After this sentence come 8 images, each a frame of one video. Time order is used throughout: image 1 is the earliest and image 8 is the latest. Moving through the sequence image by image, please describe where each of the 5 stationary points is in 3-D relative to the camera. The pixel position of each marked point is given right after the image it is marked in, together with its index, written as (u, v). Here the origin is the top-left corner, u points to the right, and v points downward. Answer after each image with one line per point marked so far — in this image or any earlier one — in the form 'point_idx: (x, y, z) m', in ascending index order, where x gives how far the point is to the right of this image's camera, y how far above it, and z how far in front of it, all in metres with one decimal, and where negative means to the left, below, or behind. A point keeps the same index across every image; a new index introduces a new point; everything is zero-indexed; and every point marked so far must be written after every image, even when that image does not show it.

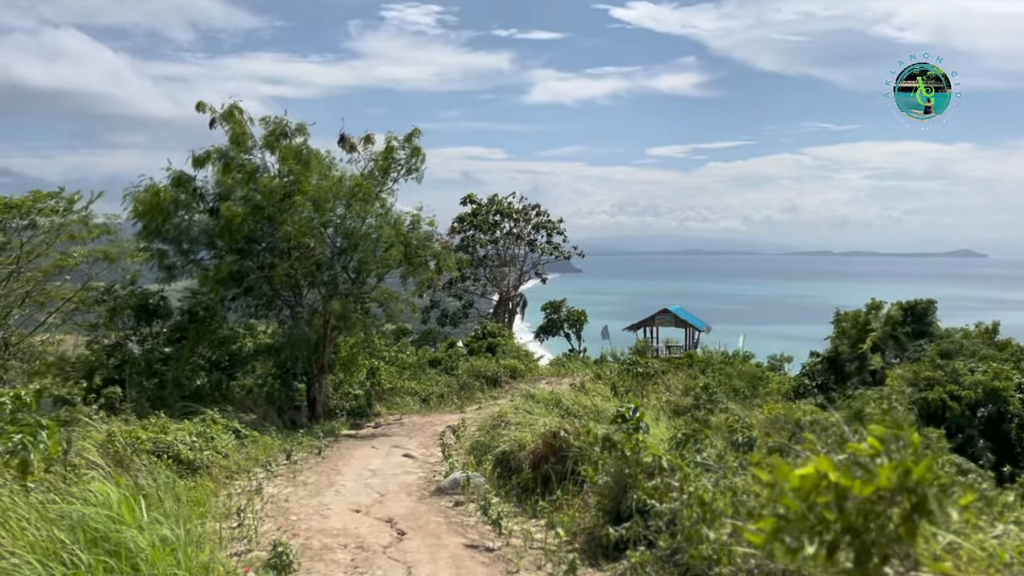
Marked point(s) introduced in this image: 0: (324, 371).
0: (-2.9, -1.3, +14.2) m
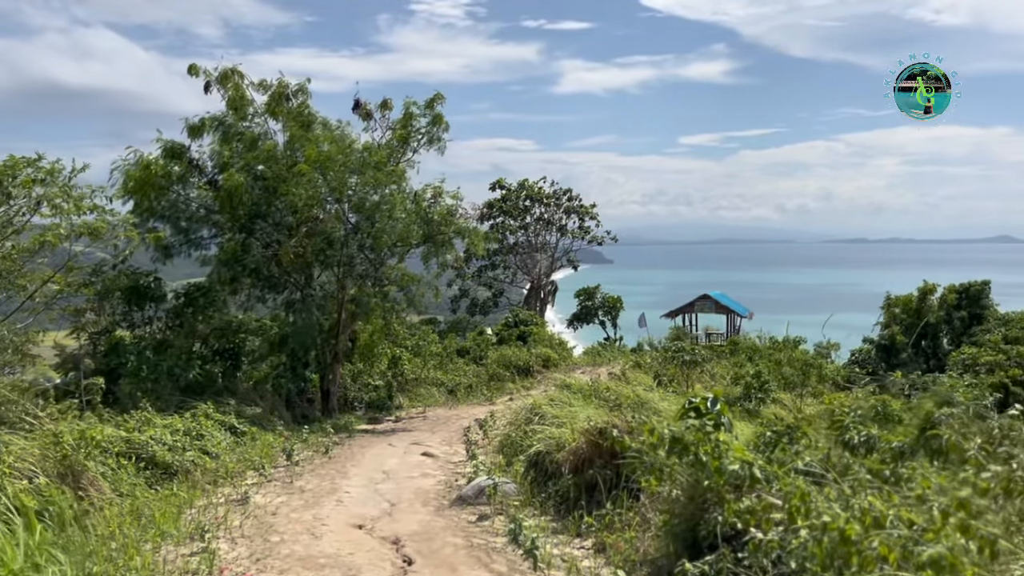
0: (-2.5, -1.0, +12.9) m
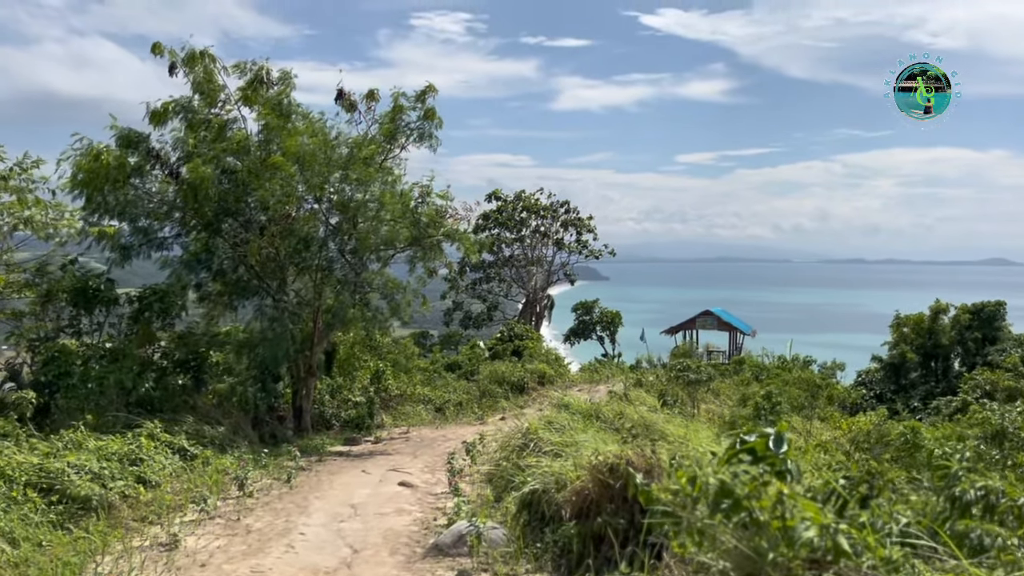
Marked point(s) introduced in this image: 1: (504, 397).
0: (-2.6, -1.1, +11.8) m
1: (-0.2, -1.9, +15.8) m
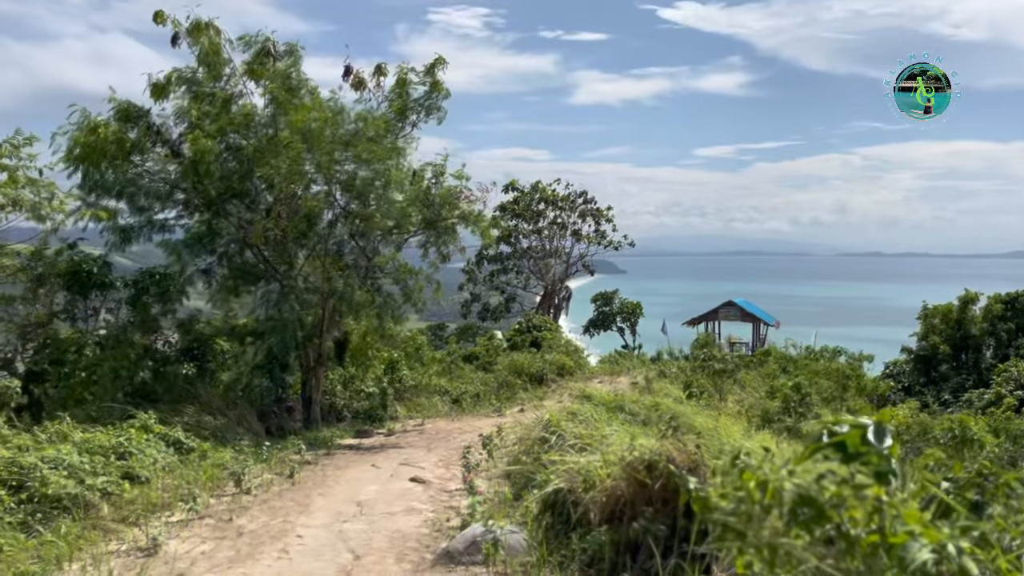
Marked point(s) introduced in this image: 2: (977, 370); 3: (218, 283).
0: (-2.3, -0.9, +11.2) m
1: (+0.1, -1.7, +15.2) m
2: (+7.1, -1.2, +14.0) m
3: (-3.3, +0.1, +10.4) m
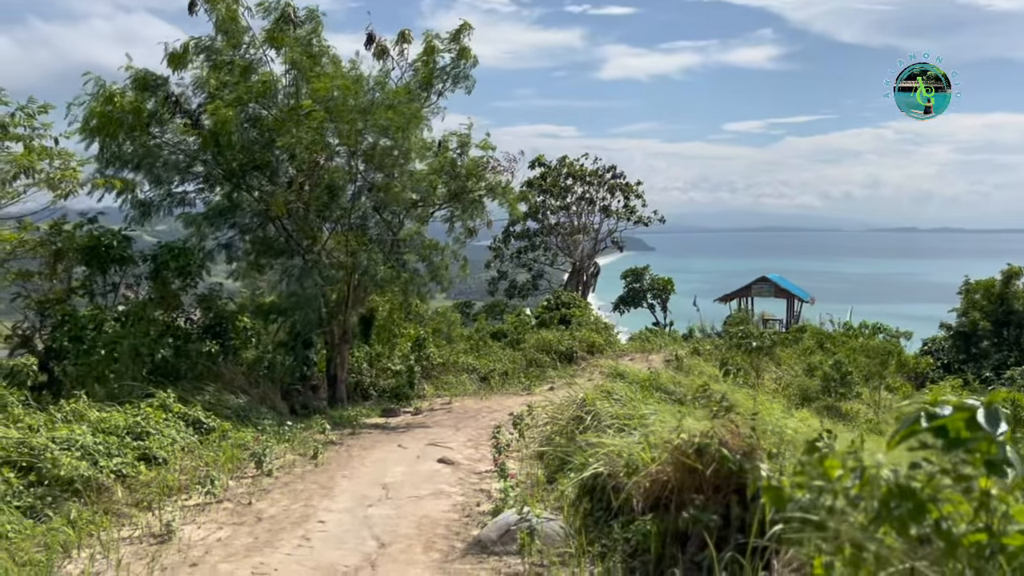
0: (-2.0, -0.6, +10.9) m
1: (+0.6, -1.3, +14.8) m
2: (+7.5, -0.8, +13.4) m
3: (-3.0, +0.3, +10.1) m
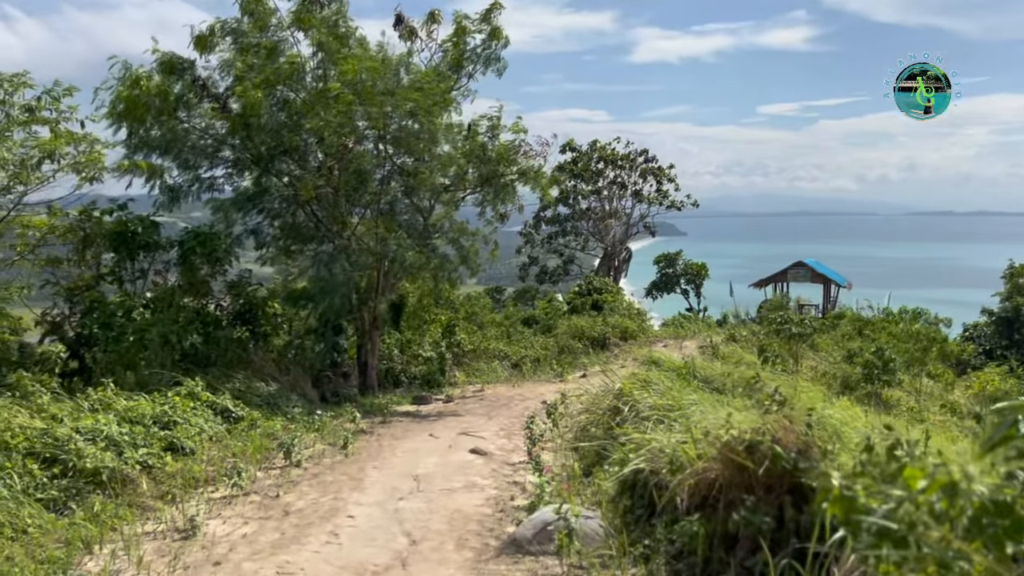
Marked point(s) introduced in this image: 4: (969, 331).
0: (-1.6, -0.5, +10.8) m
1: (+1.1, -1.0, +14.6) m
2: (+8.0, -0.6, +13.0) m
3: (-2.6, +0.5, +10.0) m
4: (+7.0, -0.7, +13.9) m
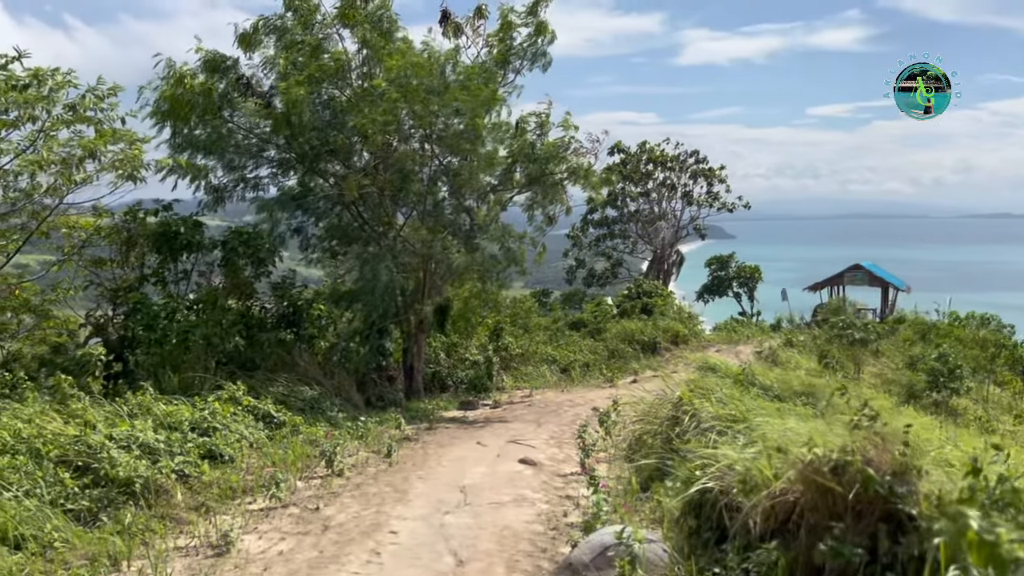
0: (-1.0, -0.5, +10.5) m
1: (+1.9, -1.1, +14.2) m
2: (+8.6, -0.7, +12.2) m
3: (-2.1, +0.5, +9.8) m
4: (+7.7, -0.7, +13.3) m
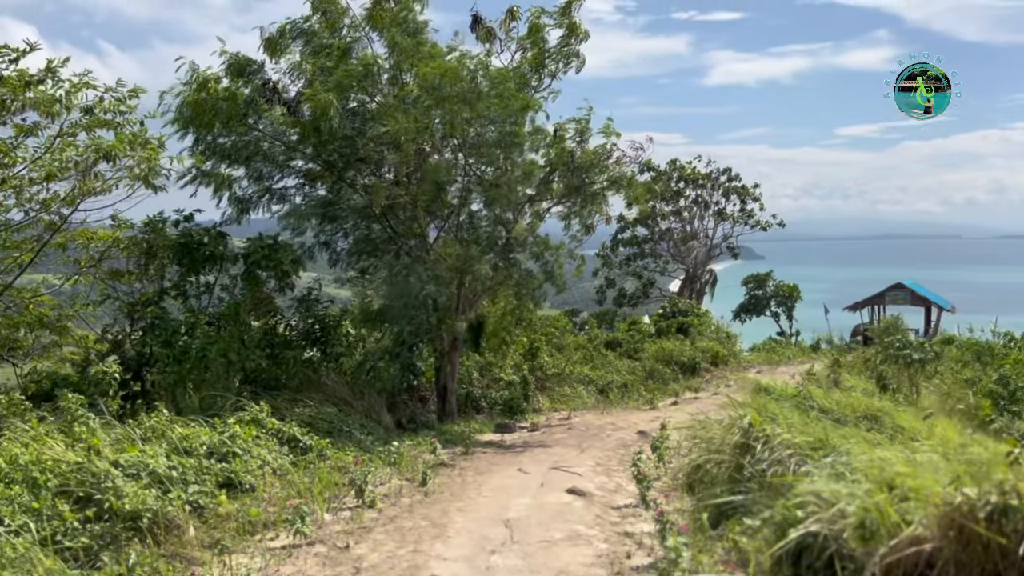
0: (-0.6, -0.7, +10.0) m
1: (+2.4, -1.3, +13.6) m
2: (+9.1, -0.9, +11.4) m
3: (-1.7, +0.3, +9.3) m
4: (+8.2, -0.9, +12.4) m
